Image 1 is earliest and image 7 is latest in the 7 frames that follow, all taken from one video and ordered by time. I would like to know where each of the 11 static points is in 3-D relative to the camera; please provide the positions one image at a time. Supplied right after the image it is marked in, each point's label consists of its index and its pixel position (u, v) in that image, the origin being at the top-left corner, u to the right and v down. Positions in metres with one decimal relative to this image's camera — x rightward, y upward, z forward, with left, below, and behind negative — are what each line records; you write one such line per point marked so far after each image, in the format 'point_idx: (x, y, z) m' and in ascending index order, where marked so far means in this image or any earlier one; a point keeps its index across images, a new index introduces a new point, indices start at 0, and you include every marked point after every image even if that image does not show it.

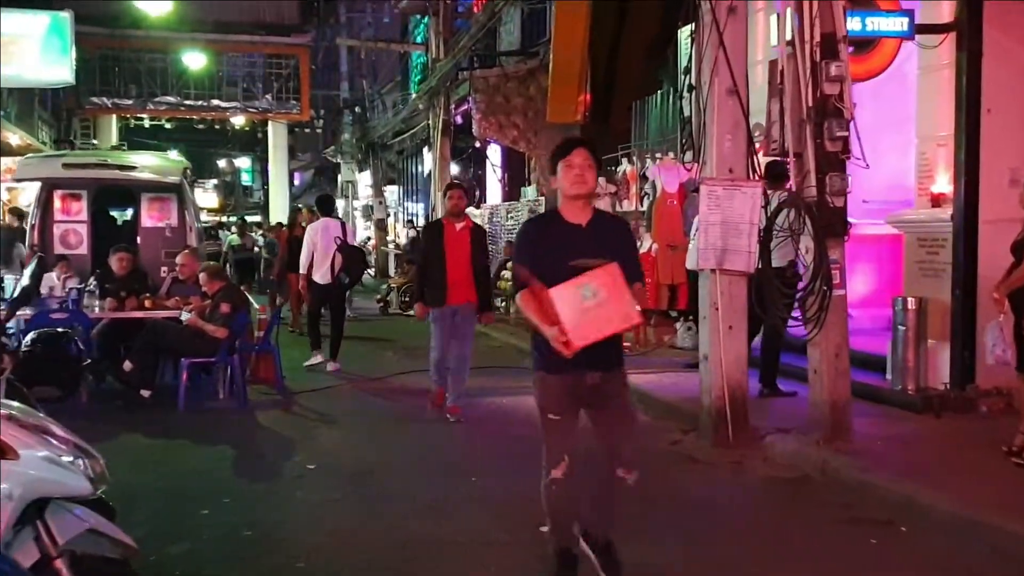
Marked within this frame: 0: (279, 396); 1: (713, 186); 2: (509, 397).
0: (-2.7, -1.3, +9.5) m
1: (+1.7, +0.9, +7.0) m
2: (0.0, -1.3, +9.6) m
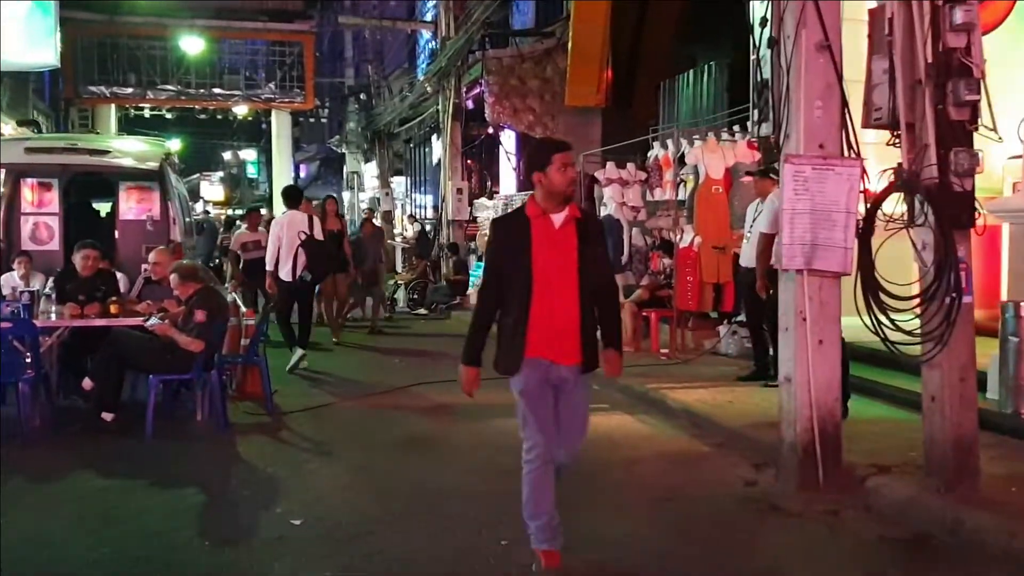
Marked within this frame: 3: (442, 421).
0: (-2.4, -1.3, +8.2) m
1: (+2.0, +0.8, +5.6) m
2: (+0.2, -1.3, +8.2) m
3: (-0.7, -1.3, +8.0) m
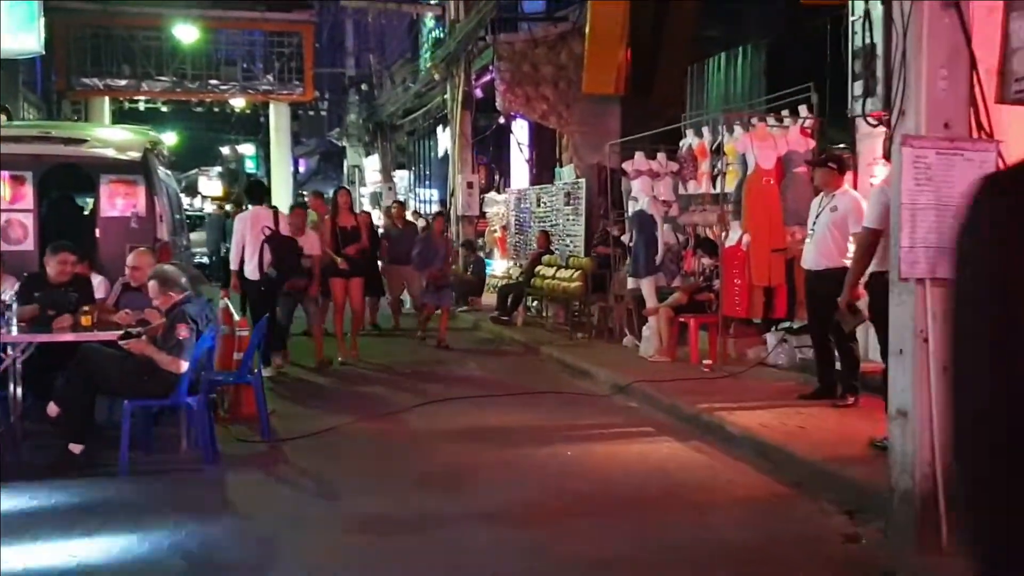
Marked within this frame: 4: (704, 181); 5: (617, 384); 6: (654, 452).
0: (-2.2, -1.4, +7.1) m
1: (+2.3, +0.8, +4.5) m
2: (+0.5, -1.4, +7.1) m
3: (-0.4, -1.4, +6.9) m
4: (+2.6, +1.5, +11.3) m
5: (+1.2, -1.1, +9.0) m
6: (+1.2, -1.4, +6.8) m
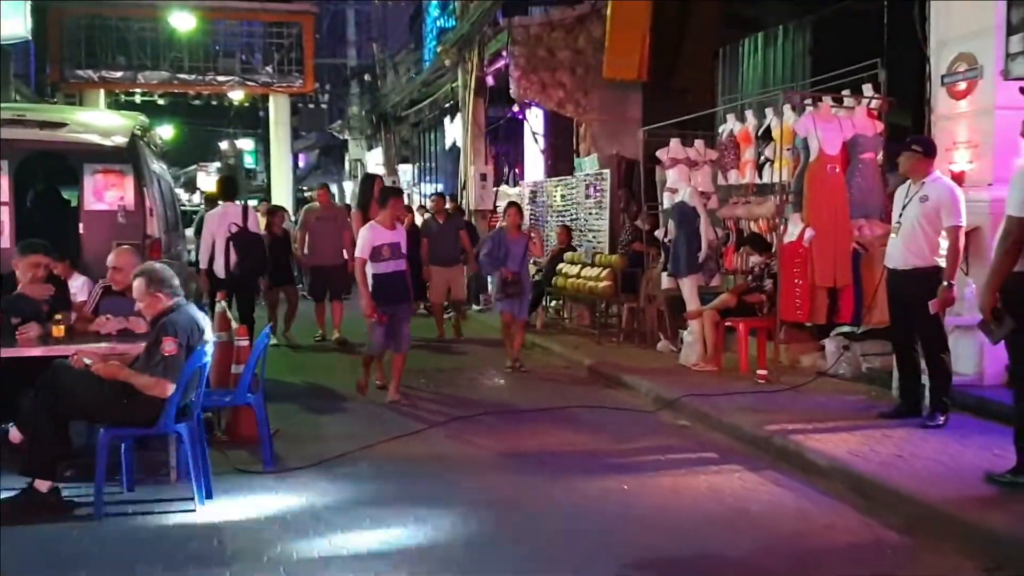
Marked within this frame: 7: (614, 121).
0: (-1.8, -1.4, +6.1) m
1: (+2.6, +0.7, +3.5) m
2: (+0.9, -1.4, +6.1) m
3: (-0.1, -1.4, +5.9) m
4: (+3.0, +1.5, +10.3) m
5: (+1.5, -1.1, +8.0) m
6: (+1.5, -1.4, +5.8) m
7: (+1.9, +3.2, +15.6) m
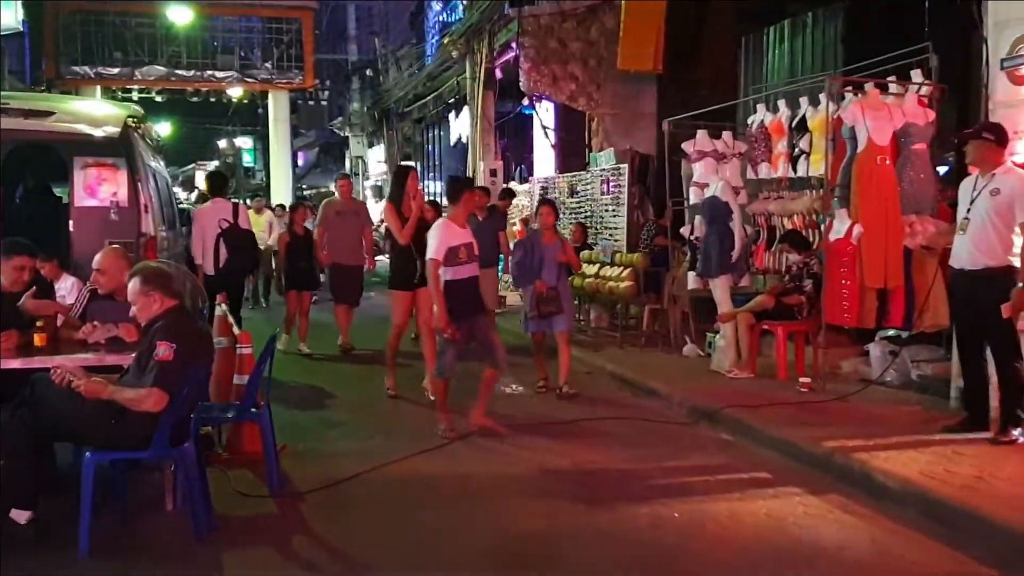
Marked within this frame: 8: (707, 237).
0: (-1.6, -1.4, +5.4) m
1: (+2.8, +0.7, +2.9) m
2: (+1.1, -1.4, +5.5) m
3: (+0.2, -1.4, +5.2) m
4: (+3.2, +1.5, +9.7) m
5: (+1.7, -1.1, +7.4) m
6: (+1.8, -1.4, +5.2) m
7: (+2.1, +3.2, +15.0) m
8: (+2.2, +0.6, +9.0) m
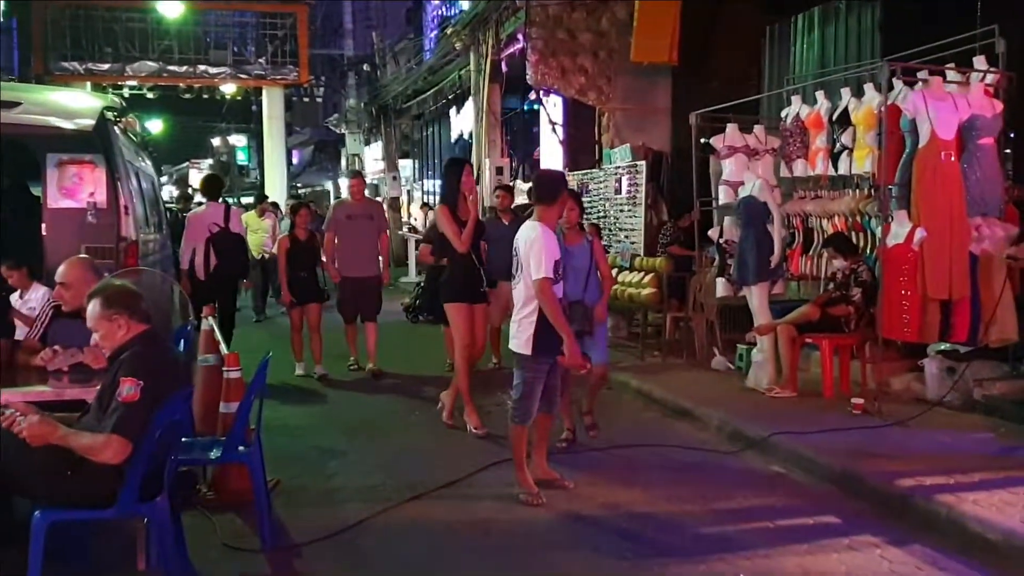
0: (-1.4, -1.5, +4.6) m
1: (+3.0, +0.6, +2.1) m
2: (+1.3, -1.5, +4.7) m
3: (+0.3, -1.5, +4.5) m
4: (+3.3, +1.4, +8.9) m
5: (+1.9, -1.2, +6.6) m
6: (+1.9, -1.5, +4.4) m
7: (+2.3, +3.1, +14.2) m
8: (+2.3, +0.5, +8.2) m
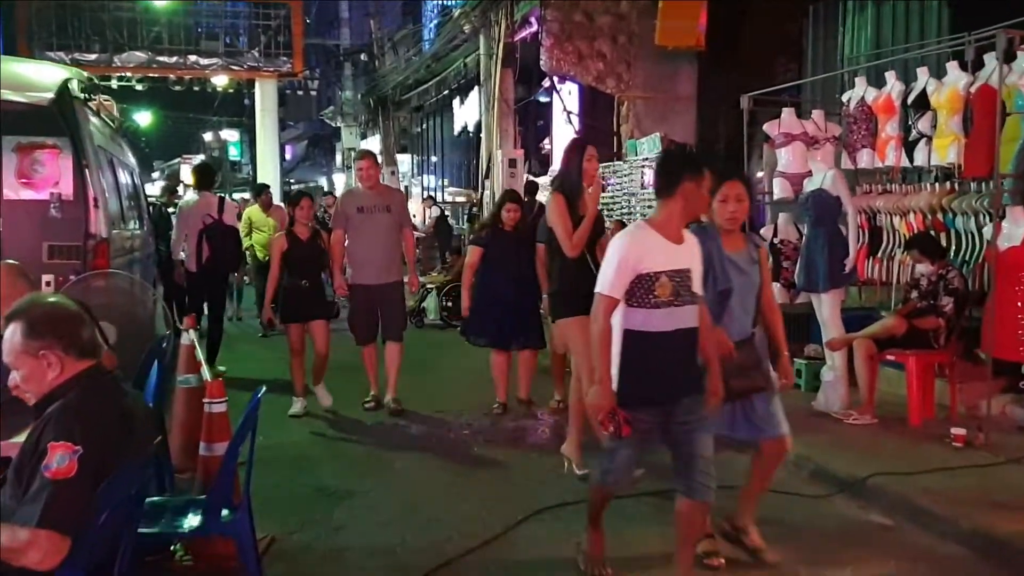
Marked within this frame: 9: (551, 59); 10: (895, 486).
0: (-1.1, -1.6, +3.5) m
1: (+3.4, +0.5, +1.0) m
2: (+1.6, -1.6, +3.6) m
3: (+0.6, -1.6, +3.3) m
4: (+3.6, +1.3, +7.8) m
5: (+2.2, -1.3, +5.5) m
6: (+2.2, -1.6, +3.3) m
7: (+2.5, +3.0, +13.1) m
8: (+2.6, +0.4, +7.1) m
9: (+0.7, +3.6, +12.7) m
10: (+2.4, -1.2, +5.2) m
